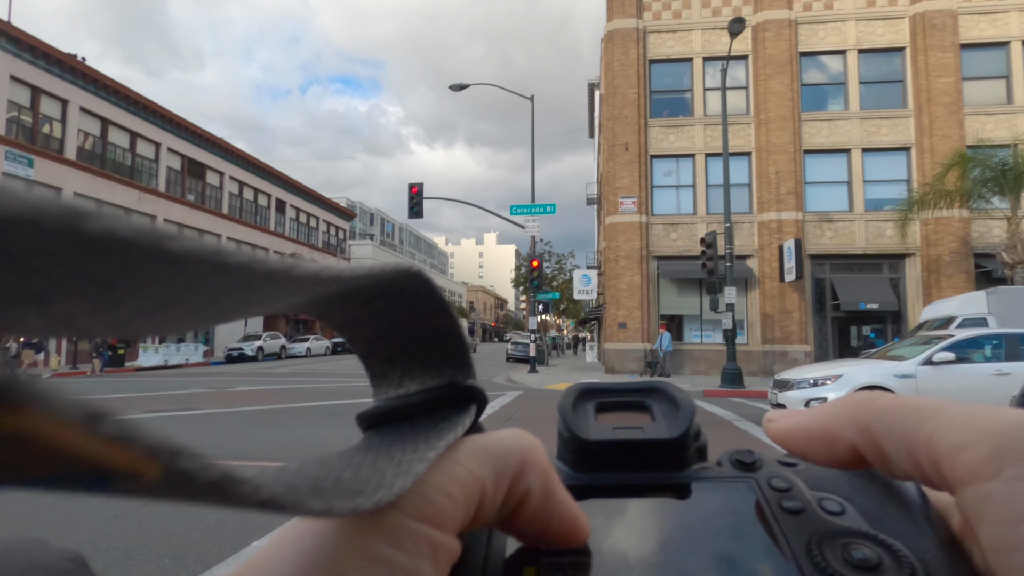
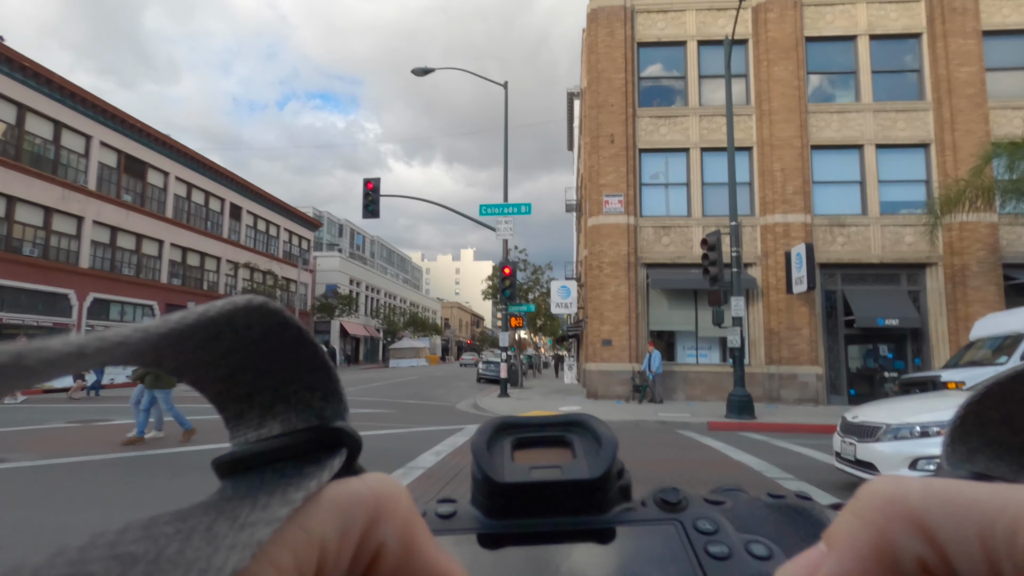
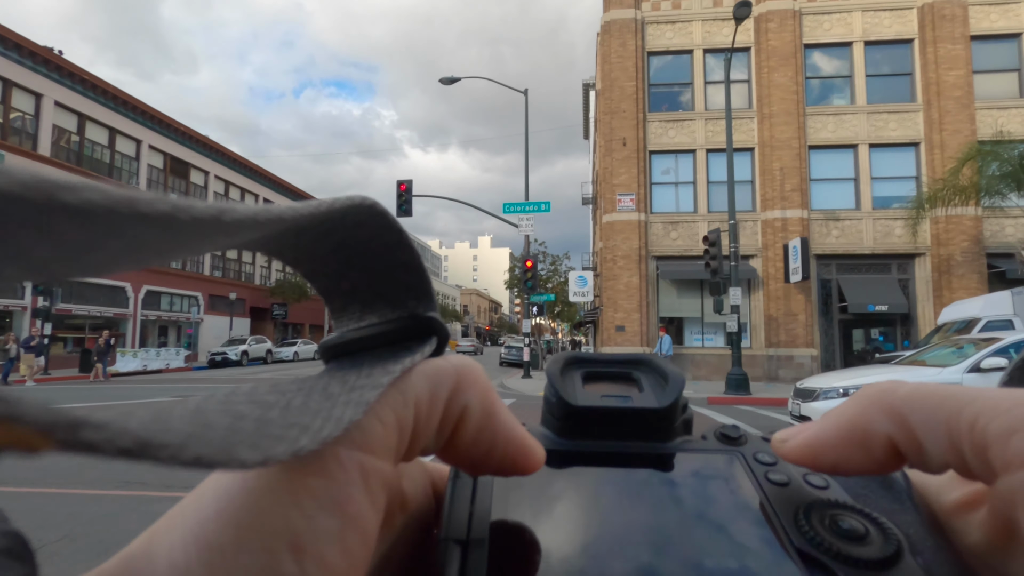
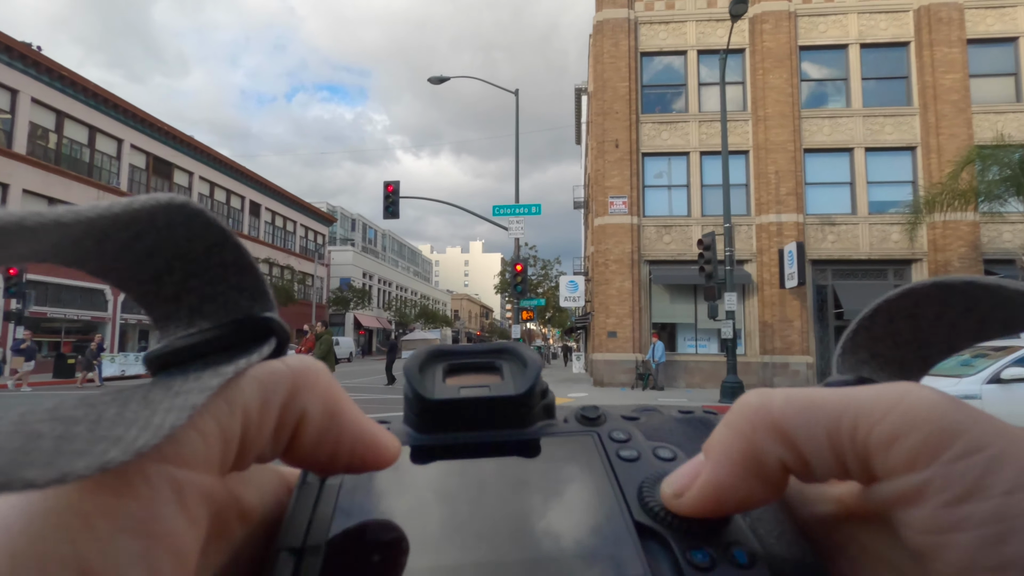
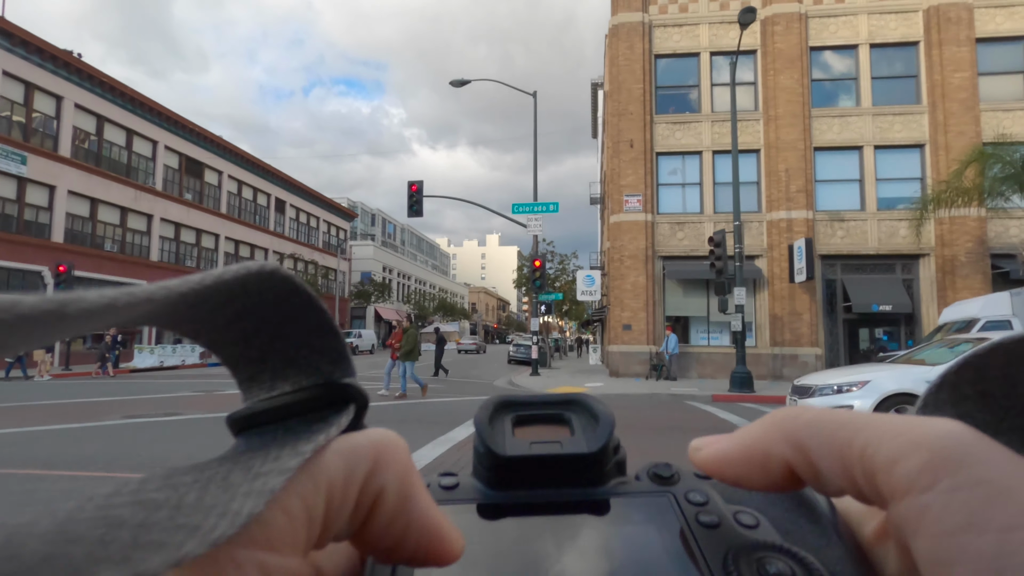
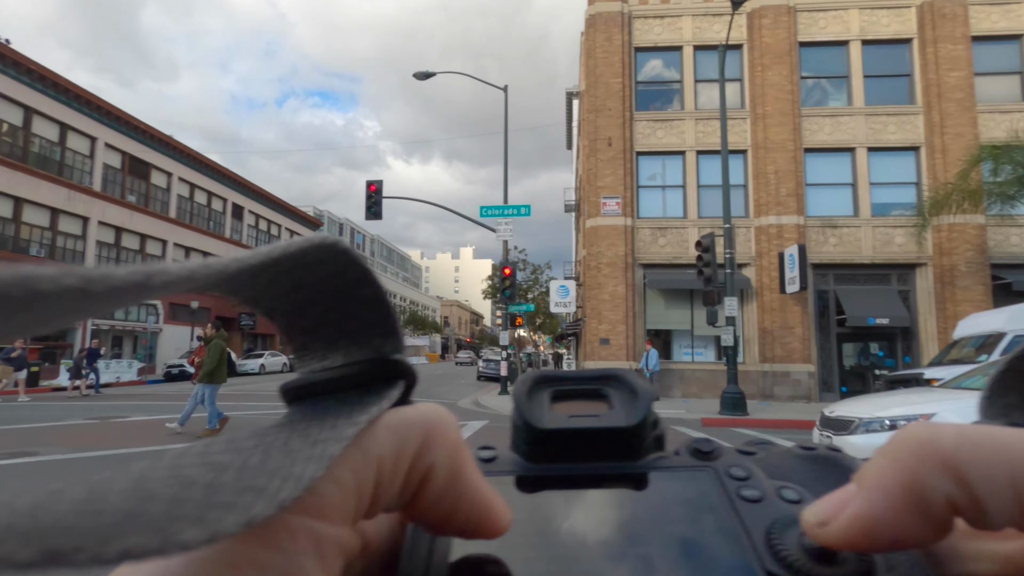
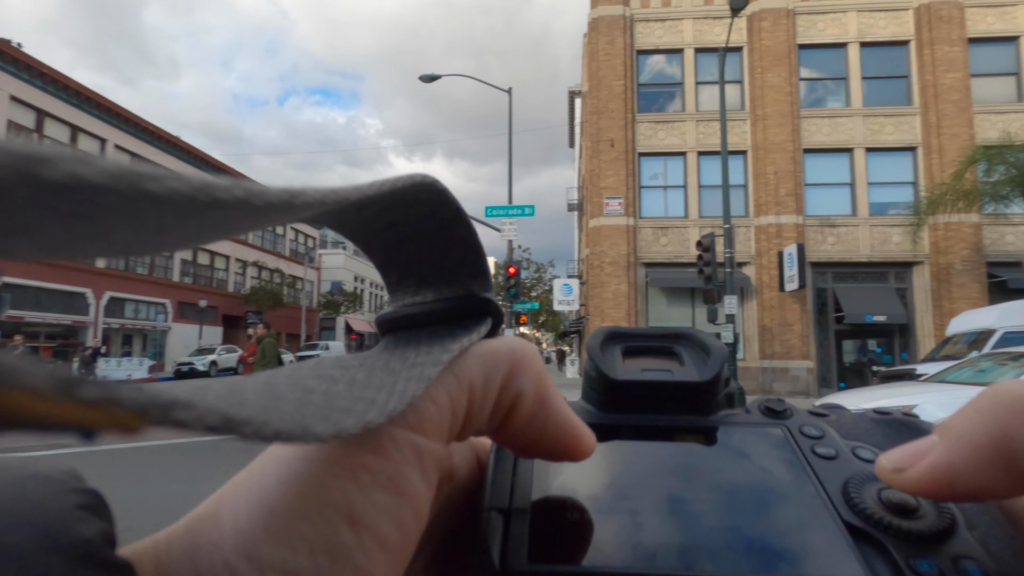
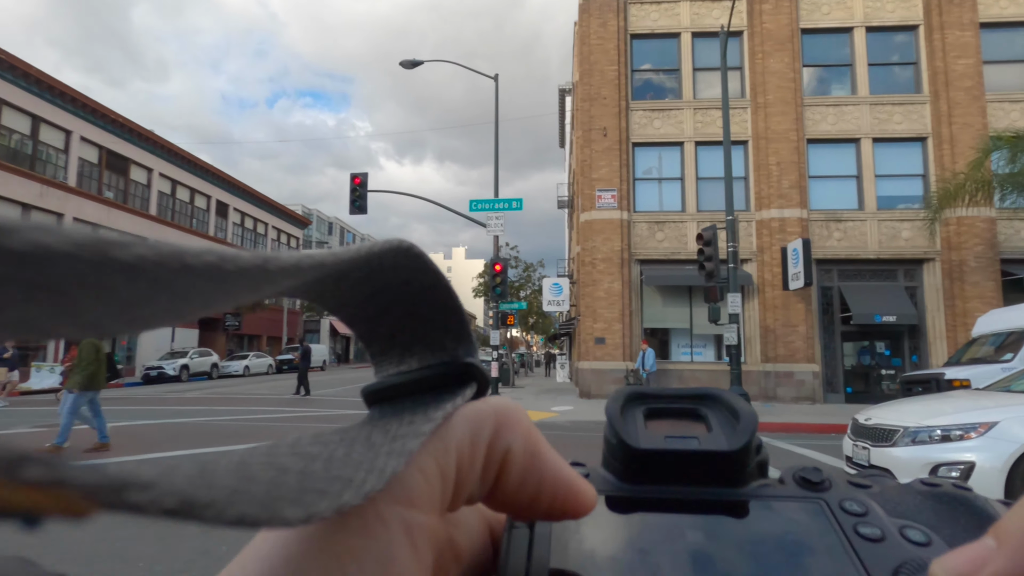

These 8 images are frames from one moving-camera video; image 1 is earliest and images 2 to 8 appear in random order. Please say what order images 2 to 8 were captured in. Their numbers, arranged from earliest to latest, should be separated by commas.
5, 3, 4, 7, 6, 2, 8
